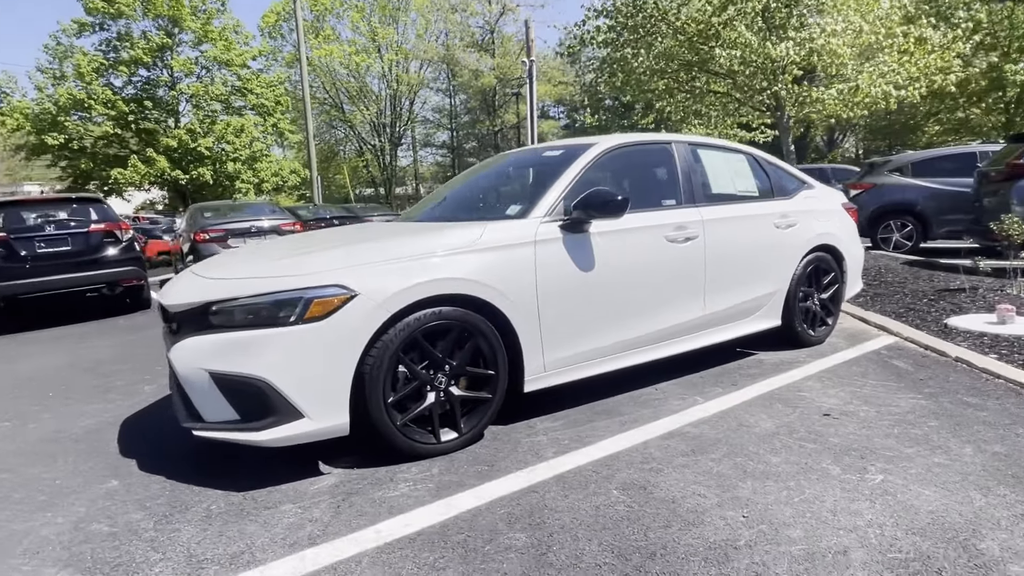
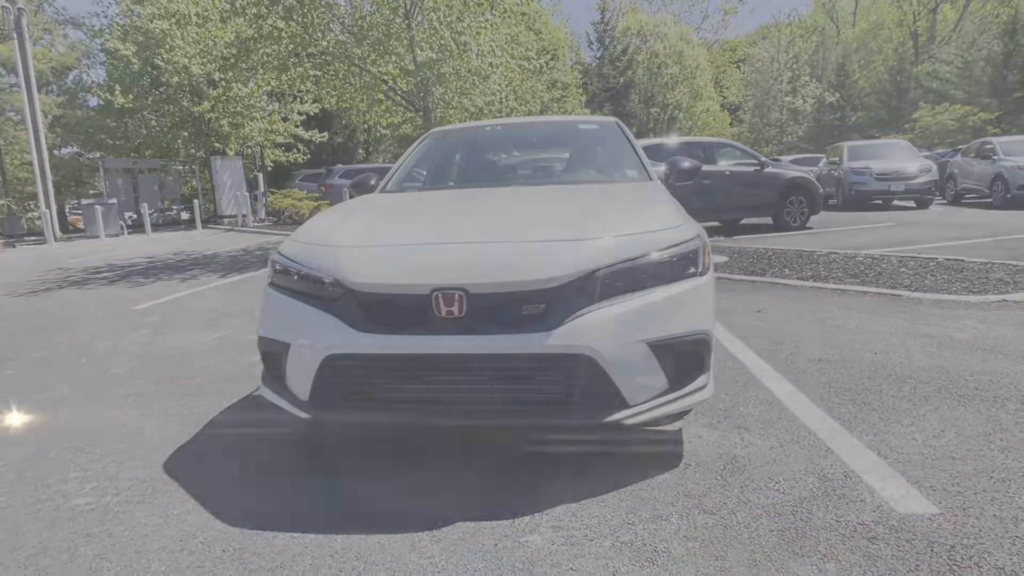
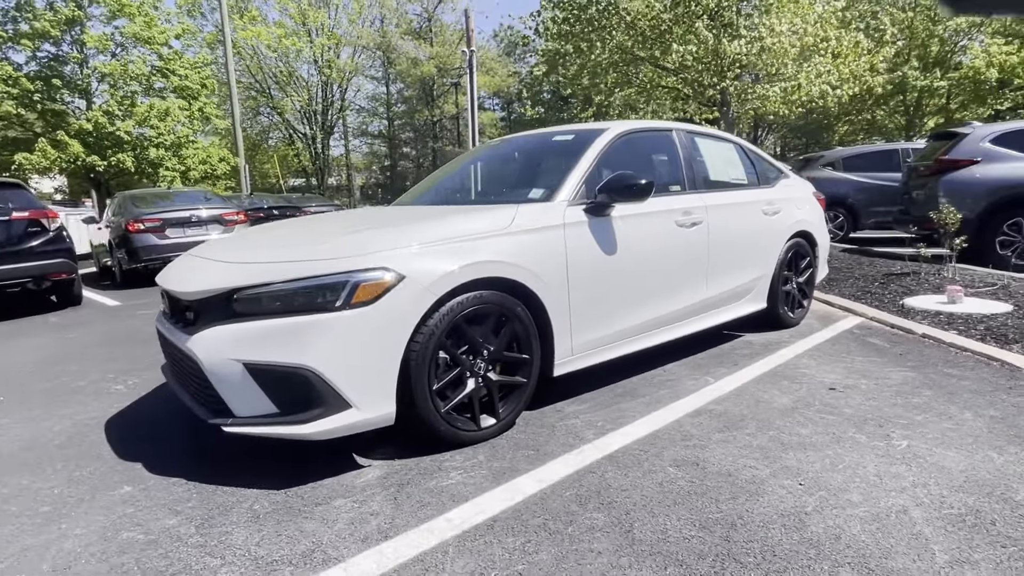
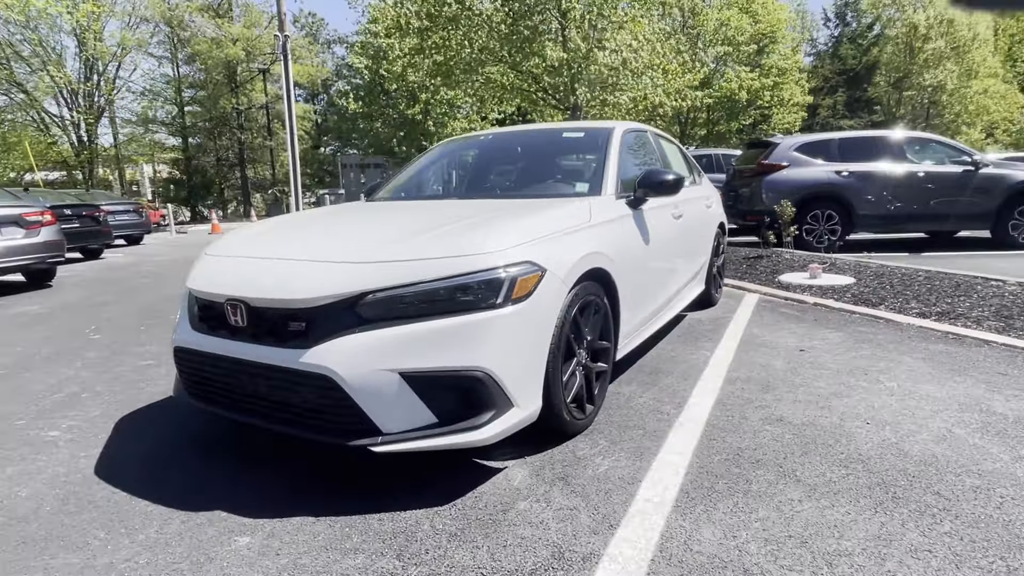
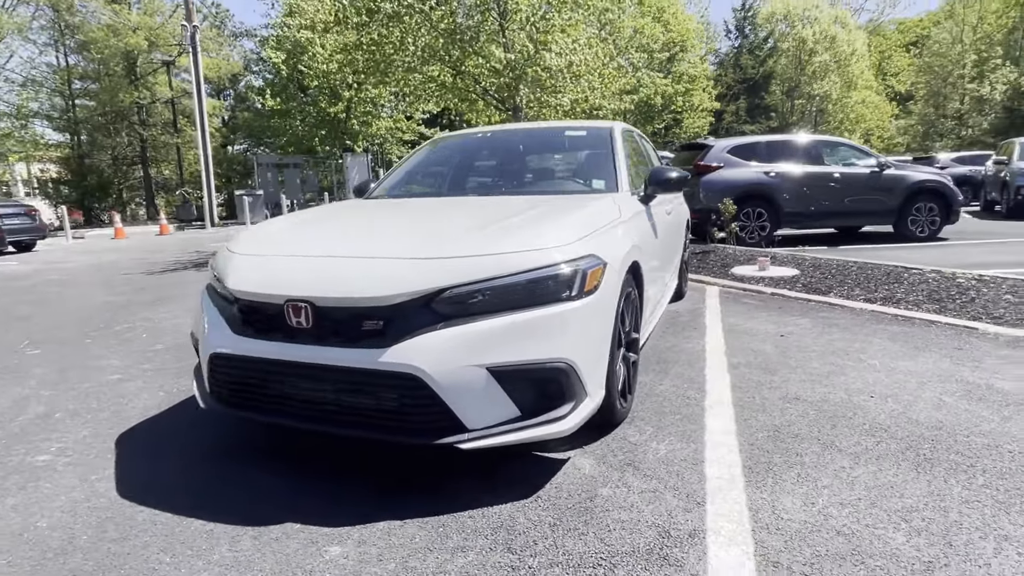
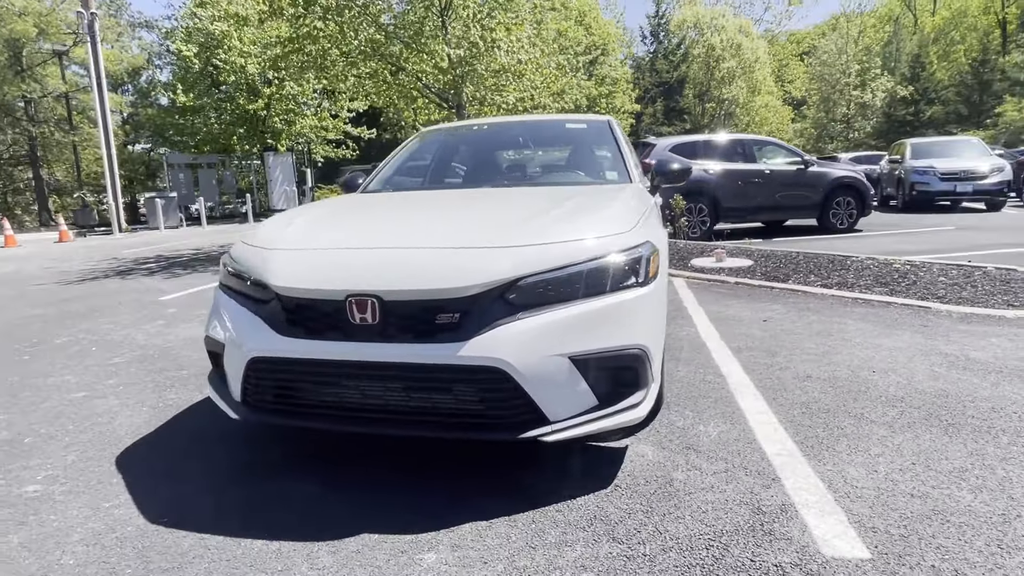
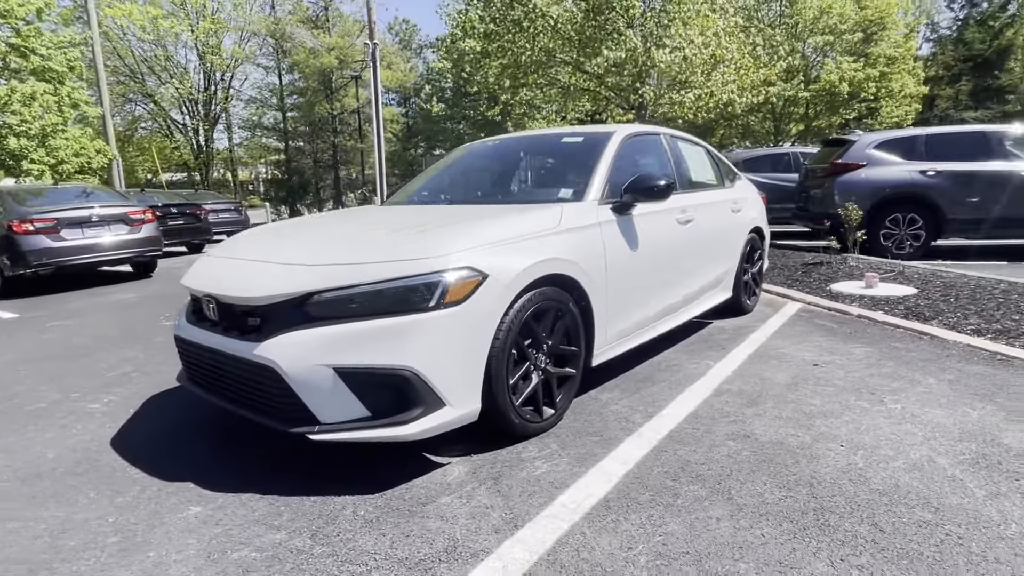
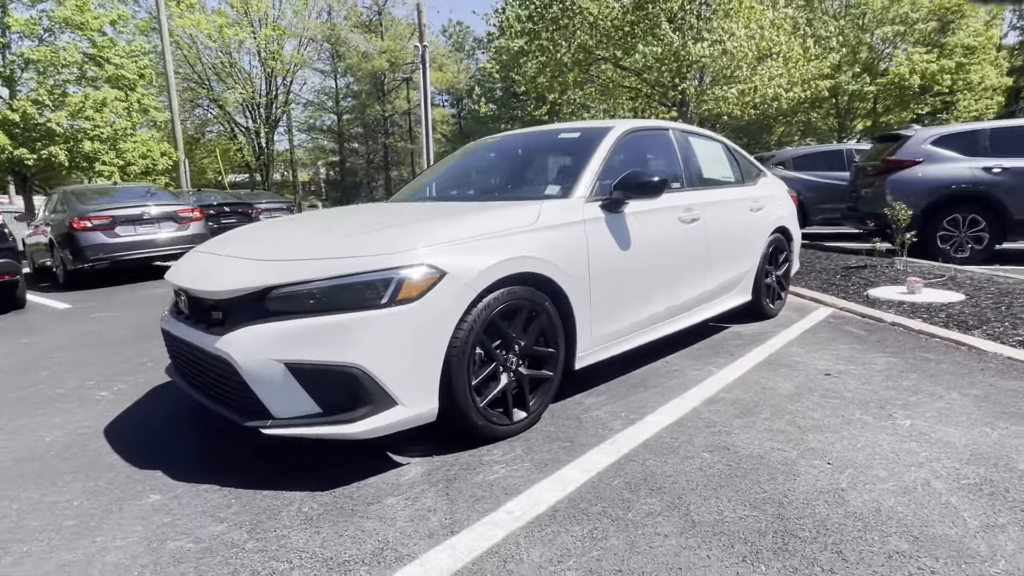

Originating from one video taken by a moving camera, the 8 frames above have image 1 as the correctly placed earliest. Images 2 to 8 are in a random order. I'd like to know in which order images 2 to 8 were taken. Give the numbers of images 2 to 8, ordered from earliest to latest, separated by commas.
3, 8, 7, 4, 5, 6, 2
